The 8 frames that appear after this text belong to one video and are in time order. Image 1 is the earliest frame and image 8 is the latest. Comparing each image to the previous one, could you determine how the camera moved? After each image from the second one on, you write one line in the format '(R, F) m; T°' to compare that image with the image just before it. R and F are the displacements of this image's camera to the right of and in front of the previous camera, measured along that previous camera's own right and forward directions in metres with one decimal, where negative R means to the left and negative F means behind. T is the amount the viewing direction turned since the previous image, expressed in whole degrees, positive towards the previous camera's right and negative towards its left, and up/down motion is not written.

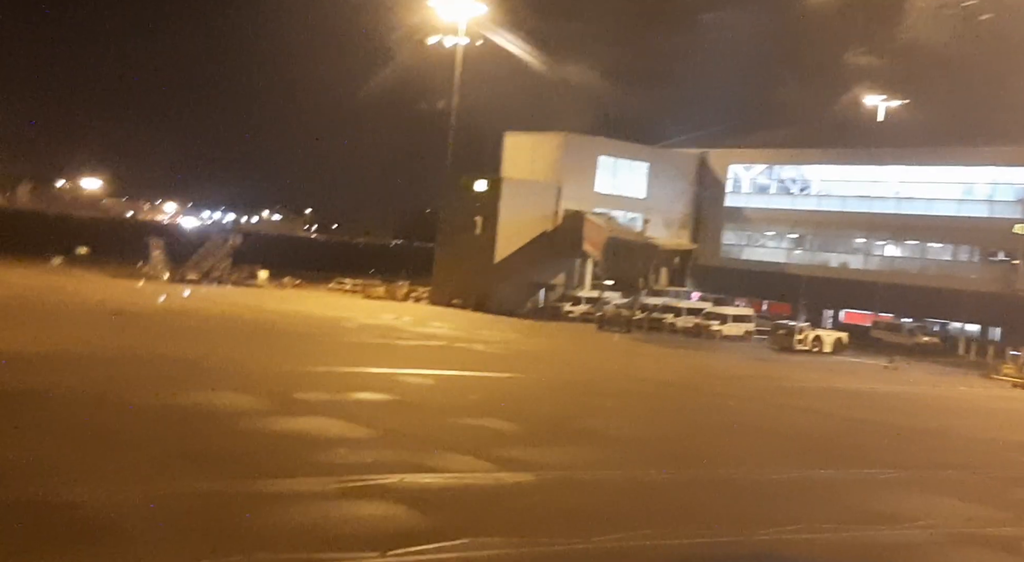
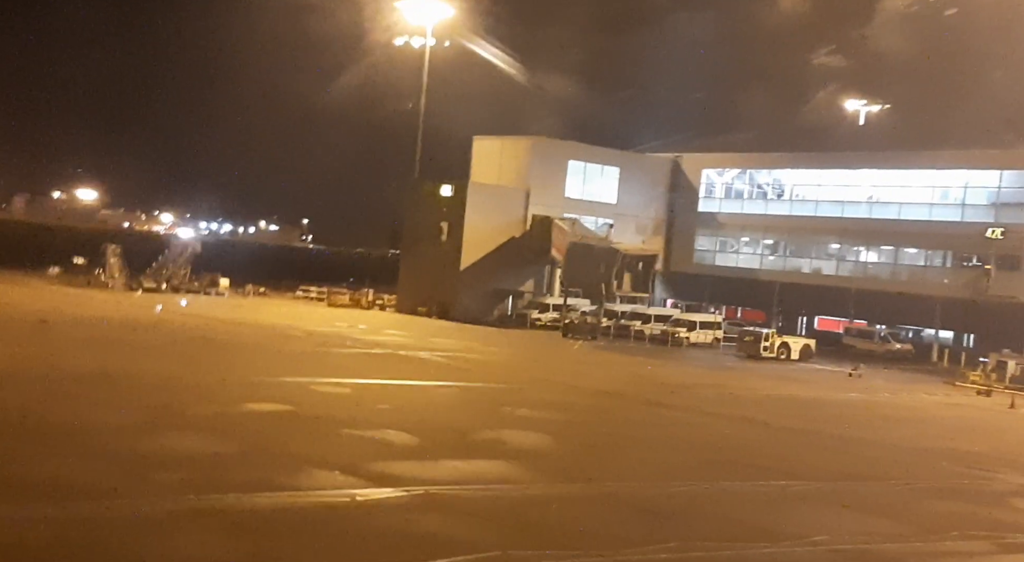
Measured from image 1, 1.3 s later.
(+1.0, +0.6) m; 0°
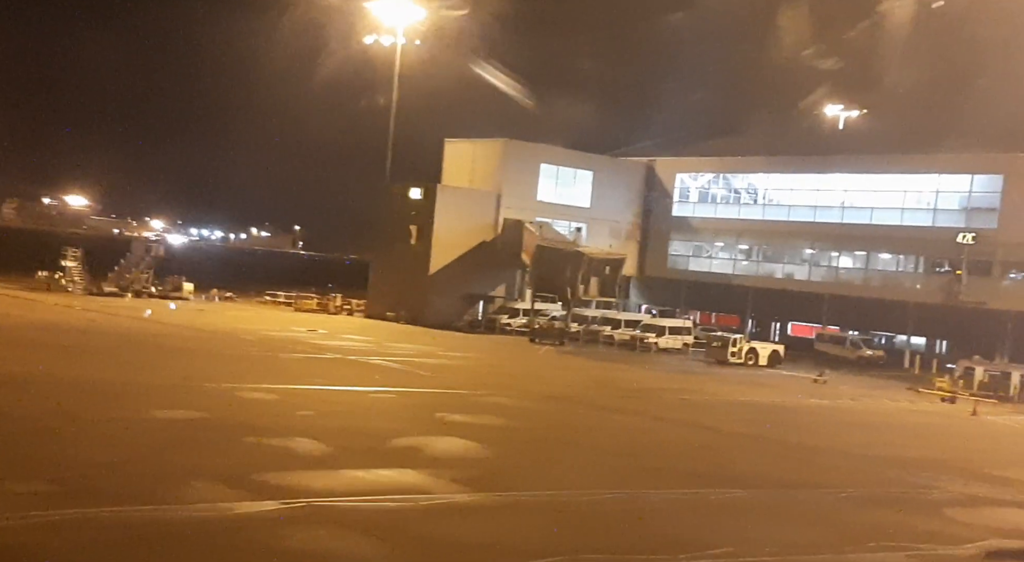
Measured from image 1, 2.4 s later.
(+0.7, +0.4) m; 0°
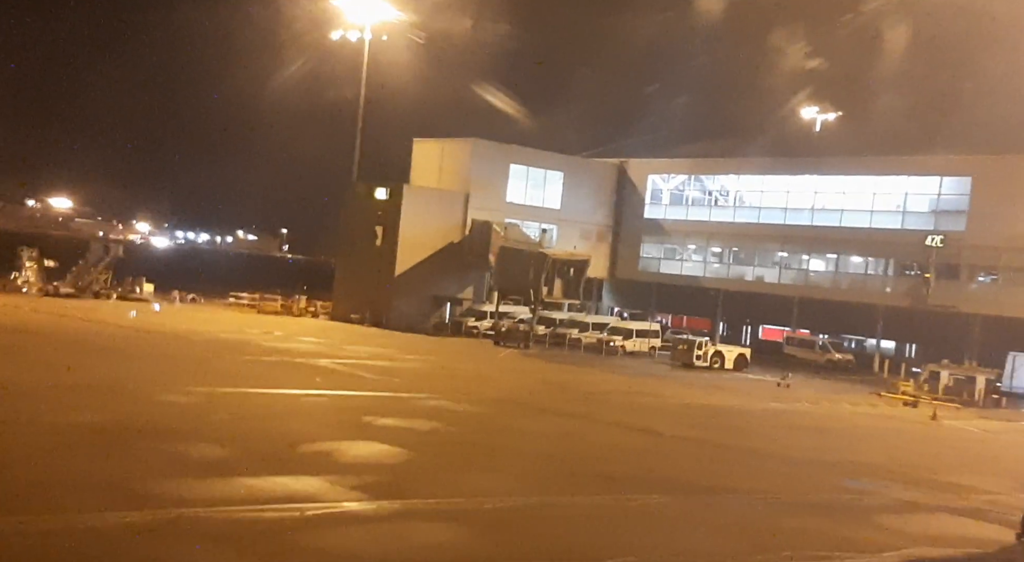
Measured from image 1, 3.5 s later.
(+0.7, +0.5) m; +1°
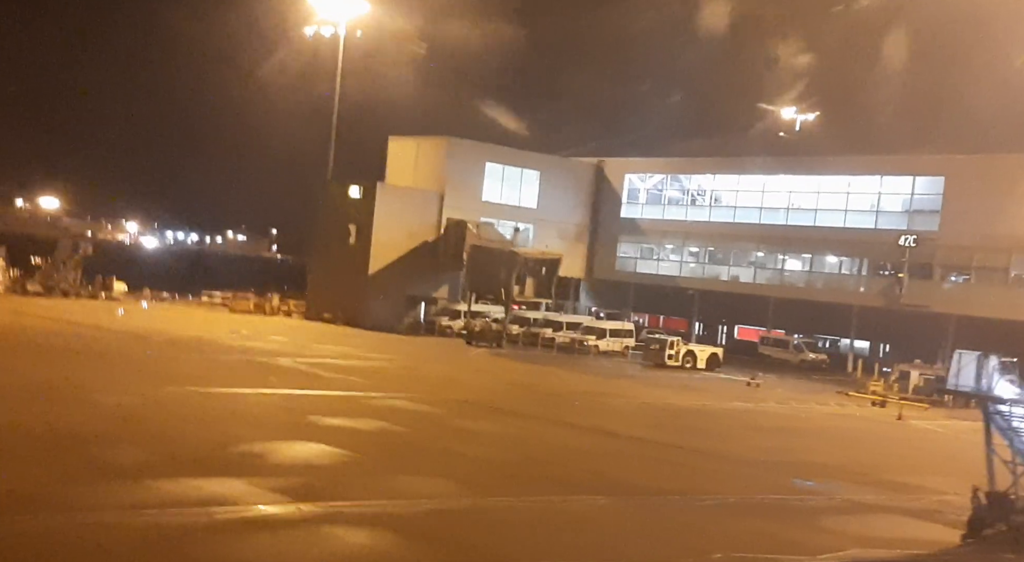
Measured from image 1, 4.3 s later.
(+0.5, +0.2) m; +1°
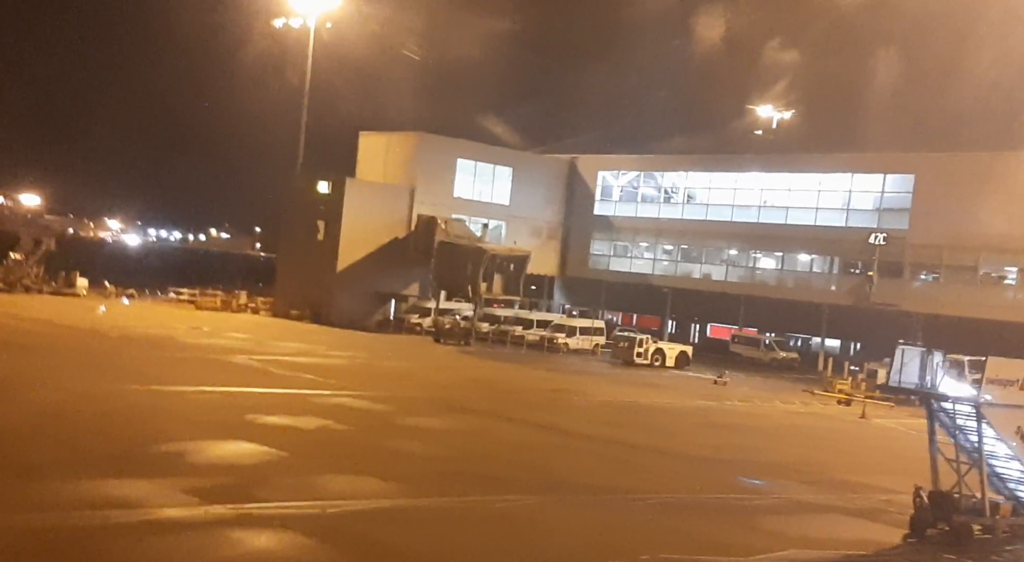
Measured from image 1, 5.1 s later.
(+0.5, +0.3) m; +1°
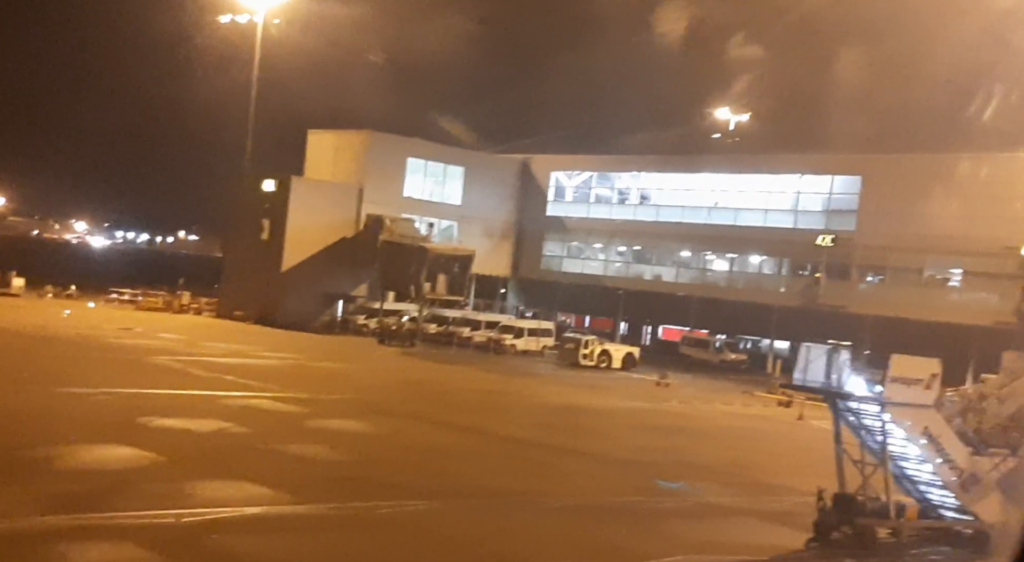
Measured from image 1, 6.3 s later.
(+0.7, +0.4) m; +2°
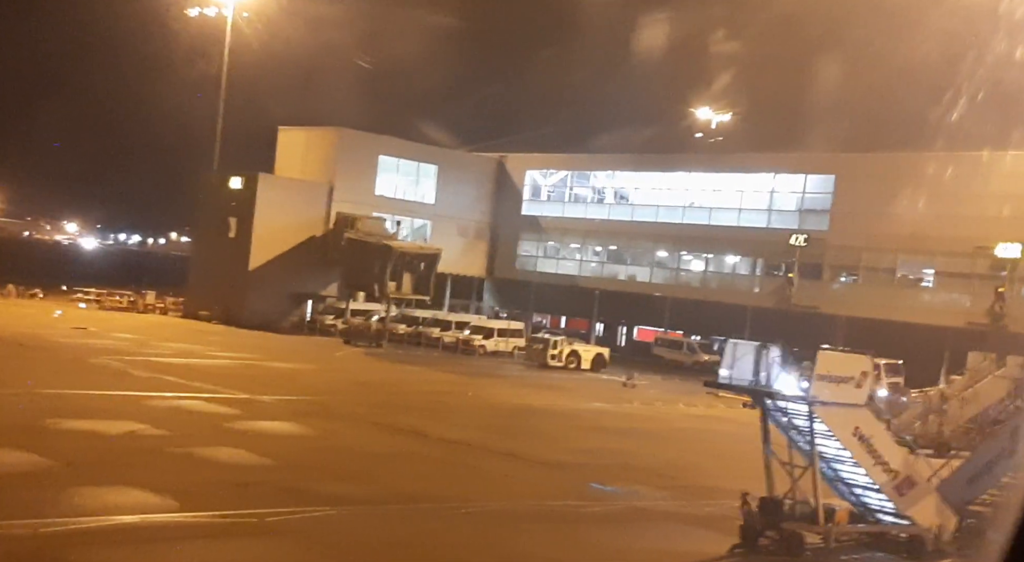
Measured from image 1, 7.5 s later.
(+0.7, +0.5) m; 0°
